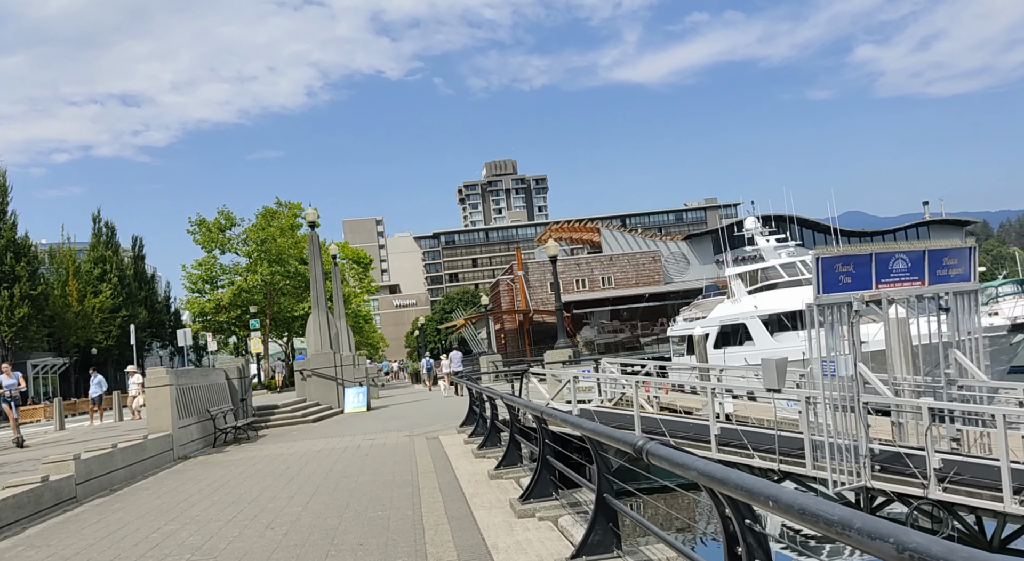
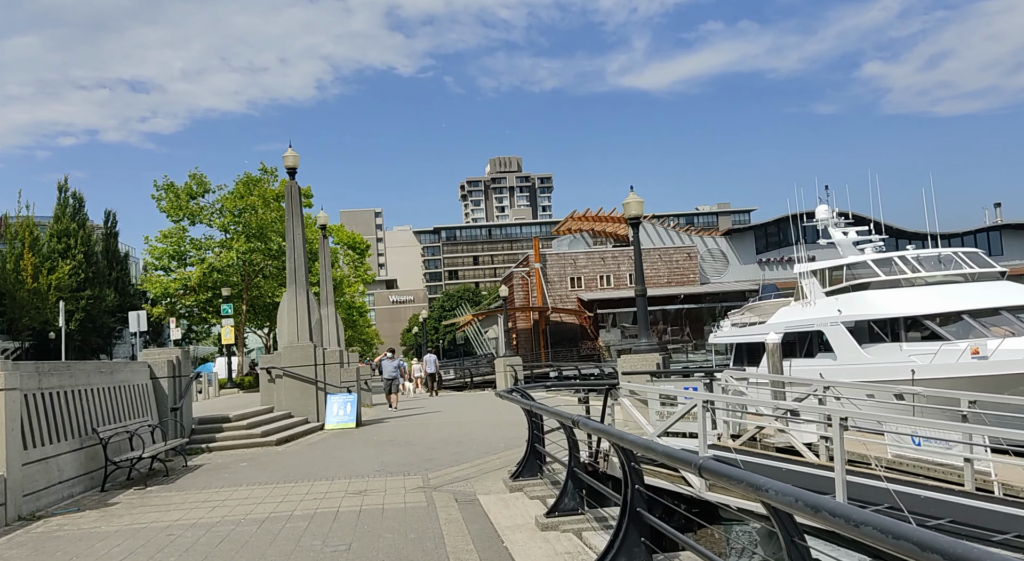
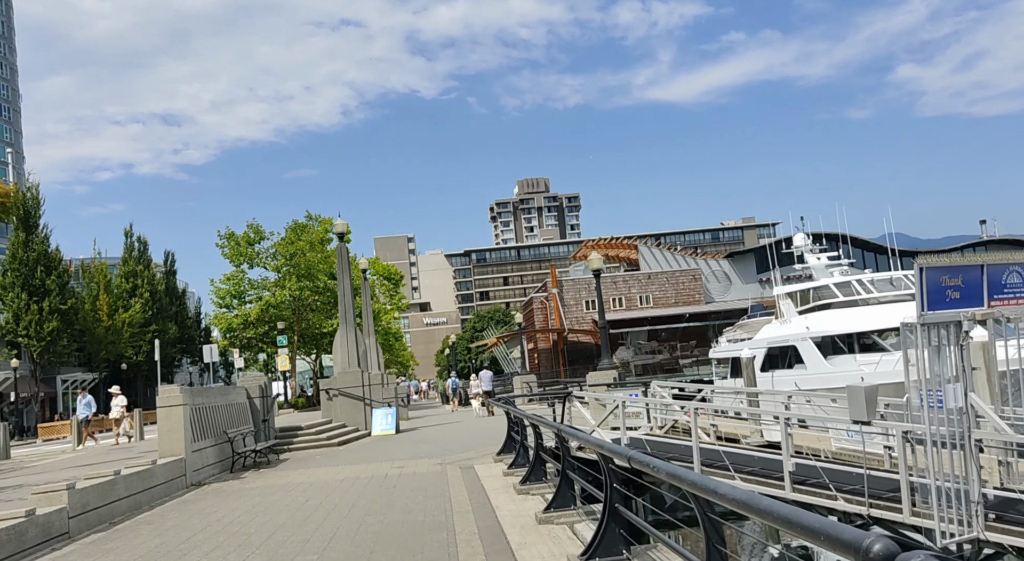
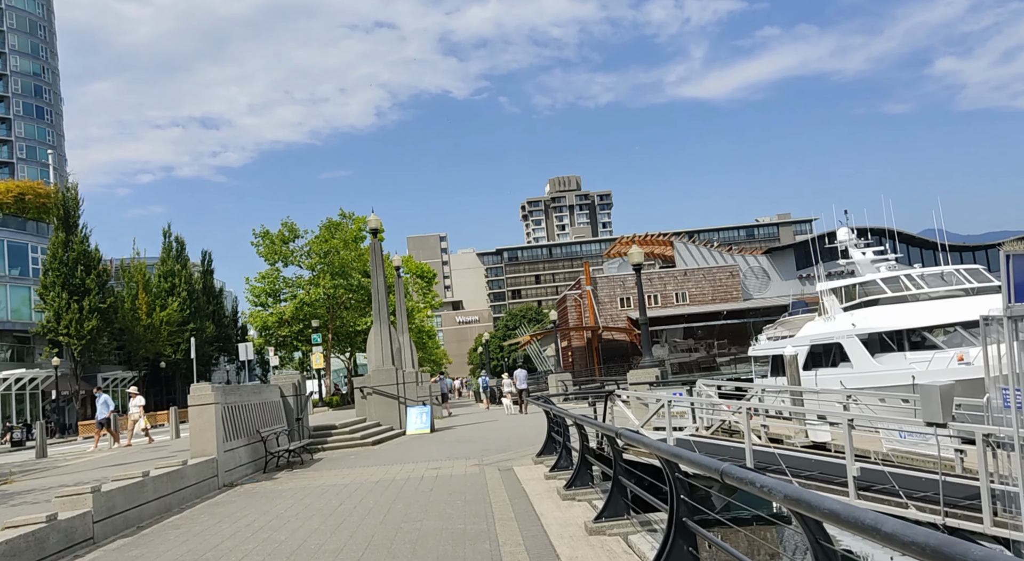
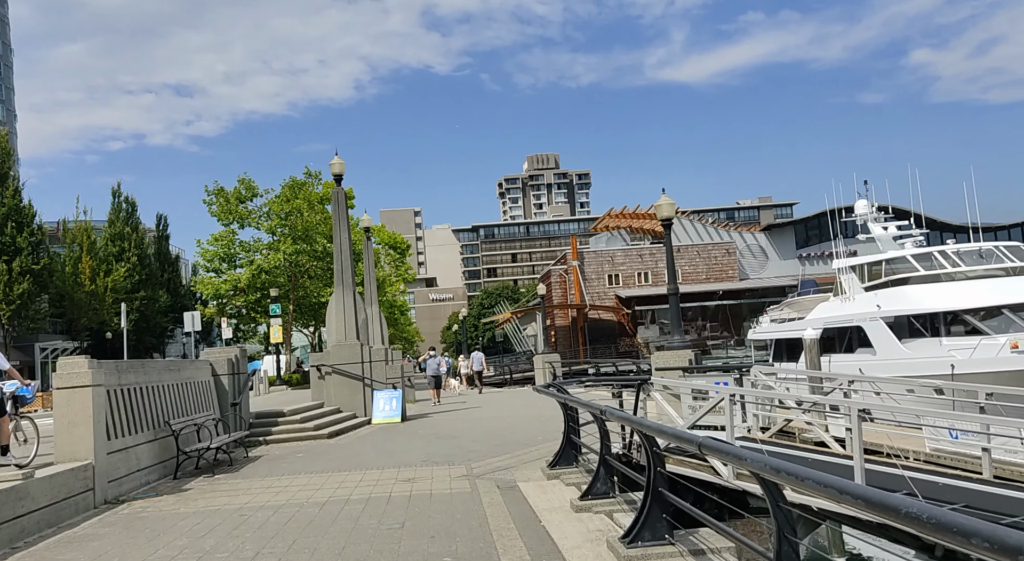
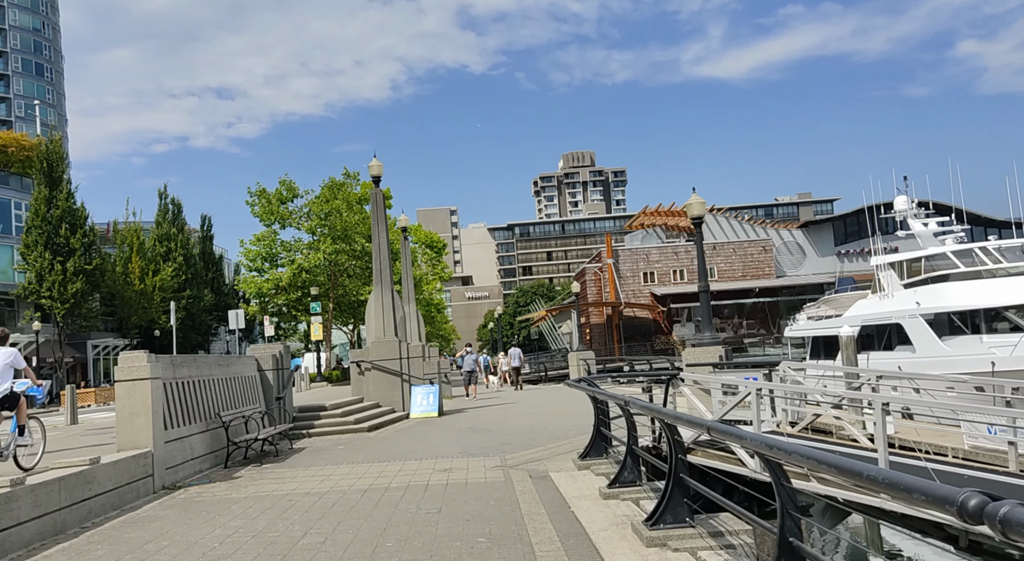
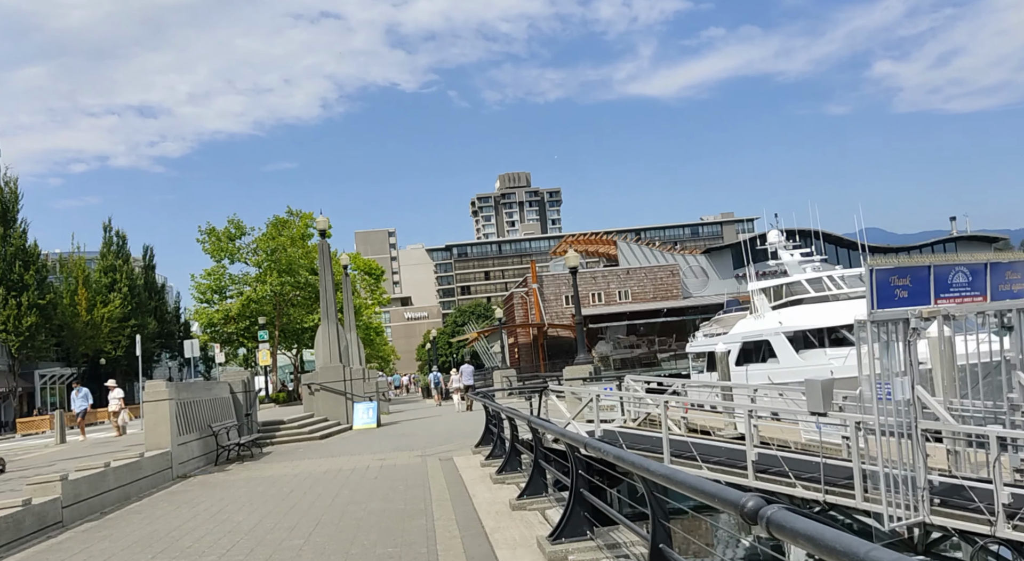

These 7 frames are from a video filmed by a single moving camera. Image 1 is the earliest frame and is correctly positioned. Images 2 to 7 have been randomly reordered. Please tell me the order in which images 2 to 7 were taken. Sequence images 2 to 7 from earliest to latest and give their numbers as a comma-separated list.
7, 3, 4, 6, 5, 2
